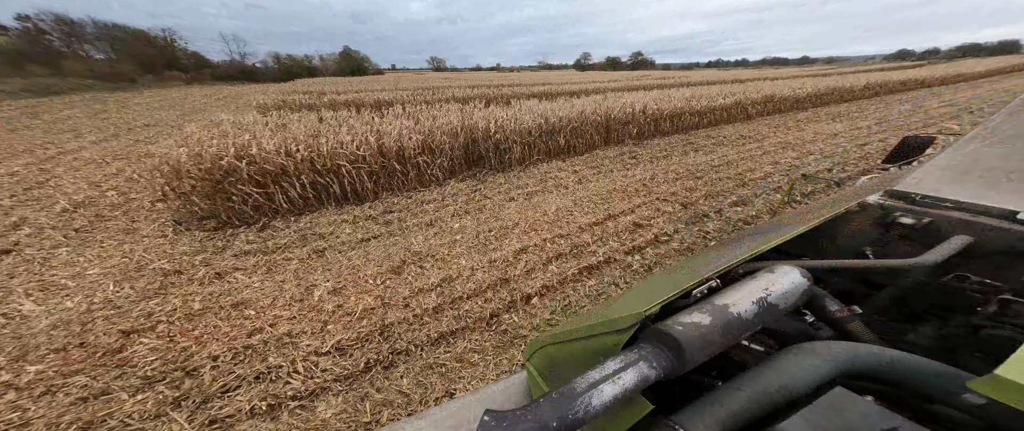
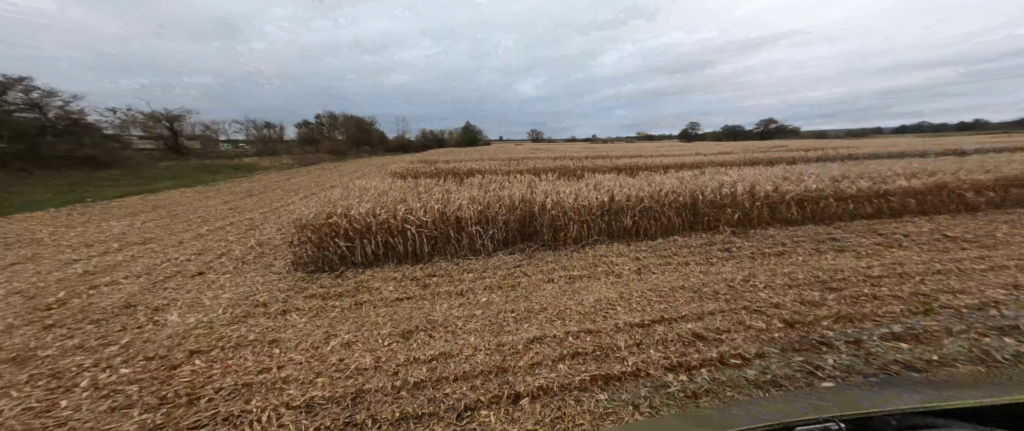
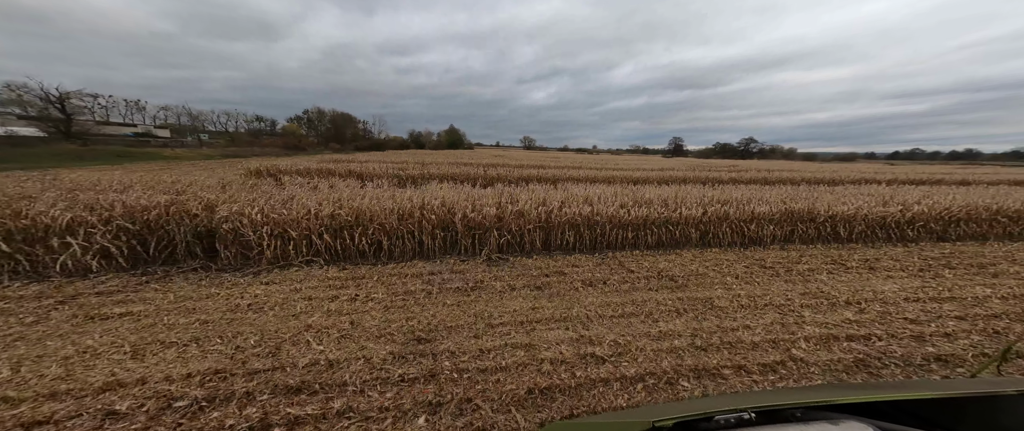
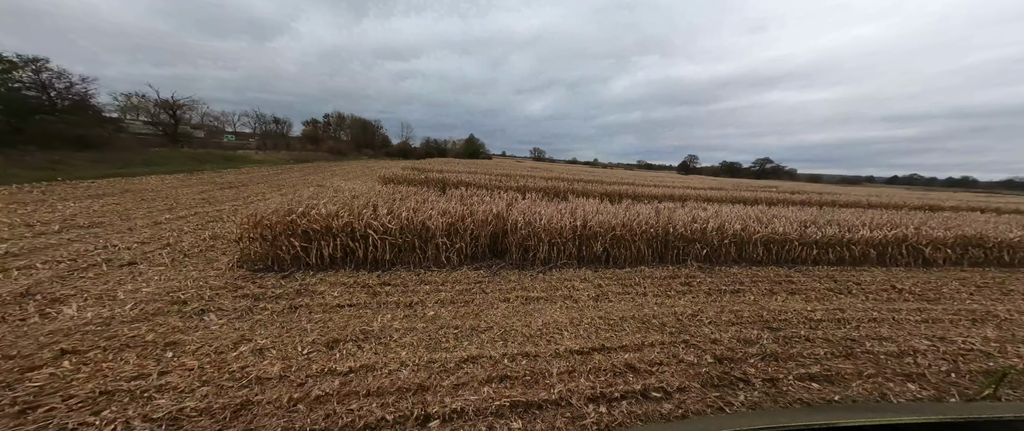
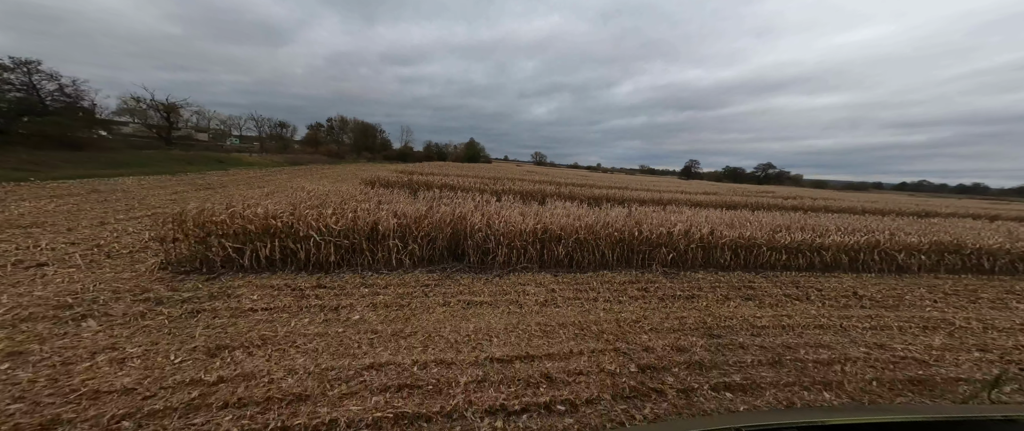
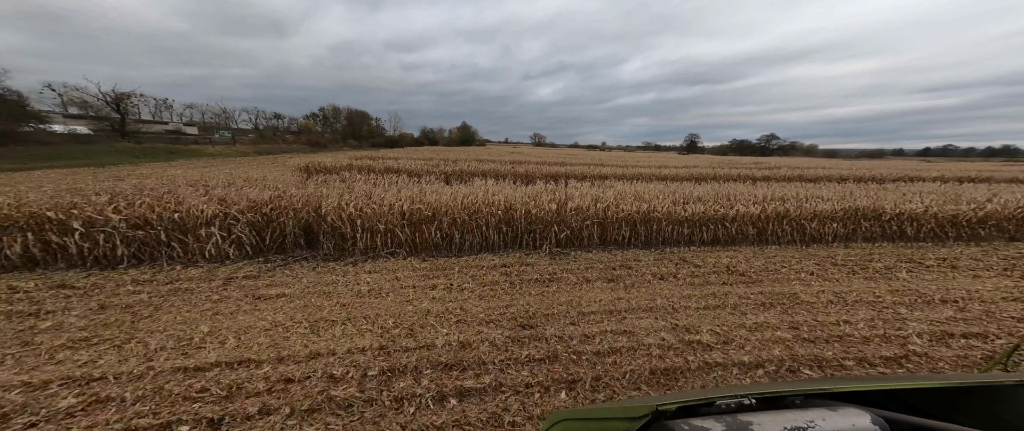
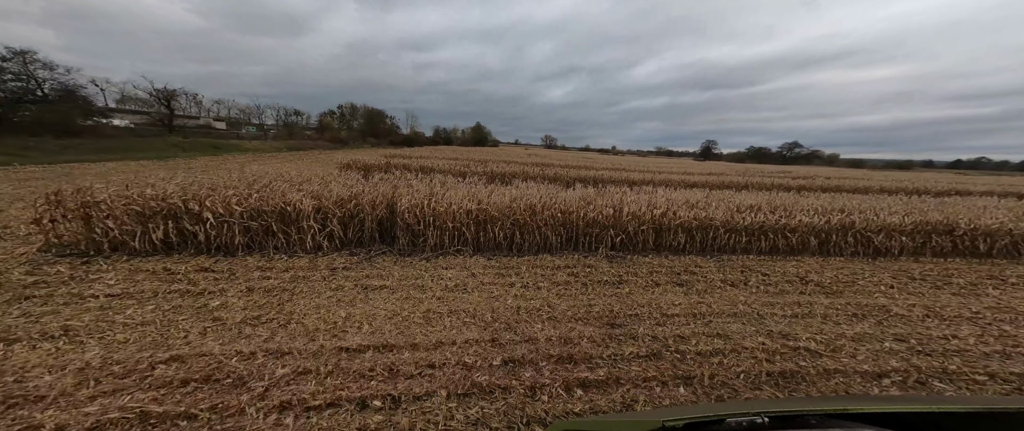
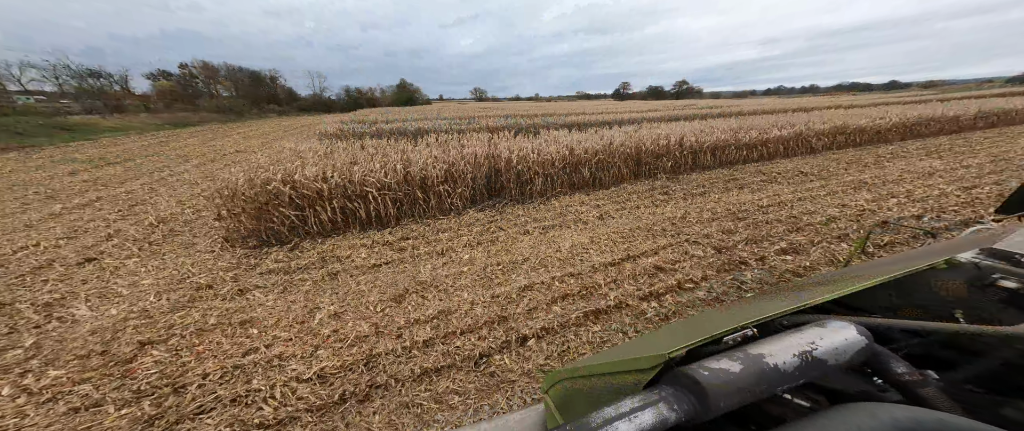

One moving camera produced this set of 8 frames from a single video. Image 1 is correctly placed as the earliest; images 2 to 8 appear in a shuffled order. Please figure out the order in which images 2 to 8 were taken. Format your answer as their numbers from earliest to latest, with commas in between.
8, 2, 4, 5, 7, 6, 3
